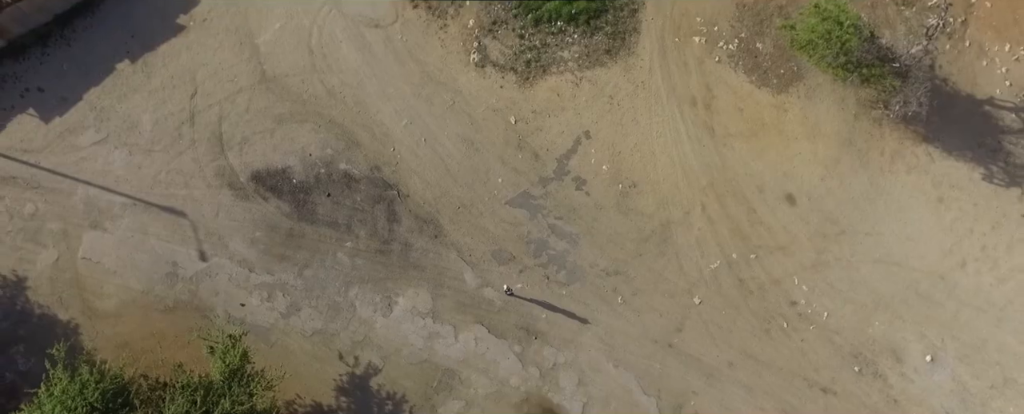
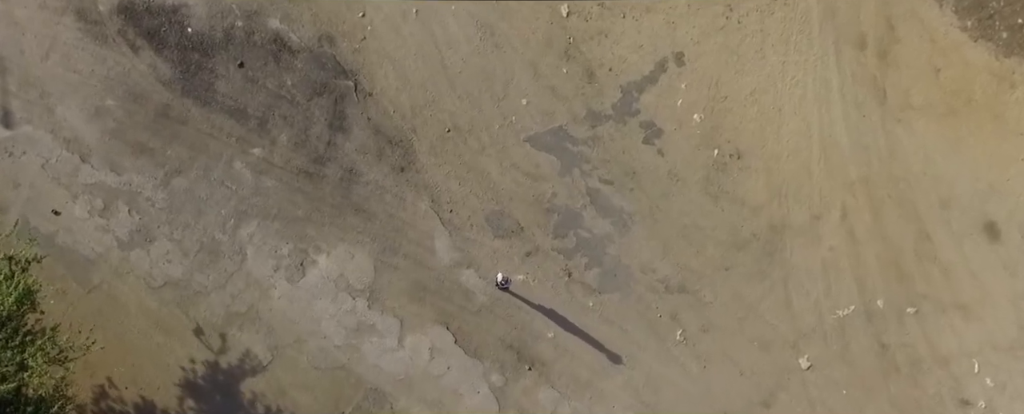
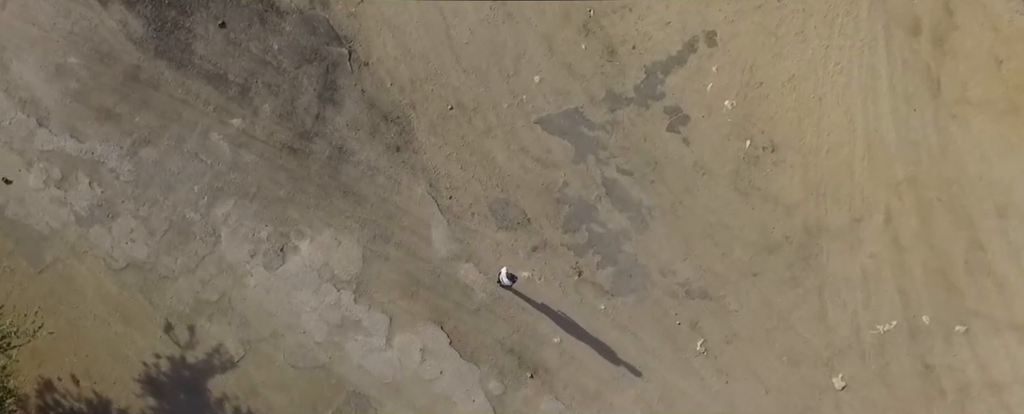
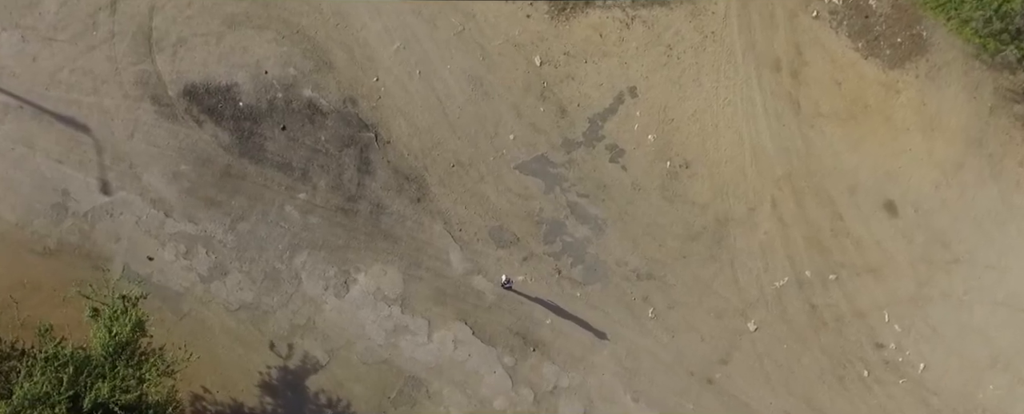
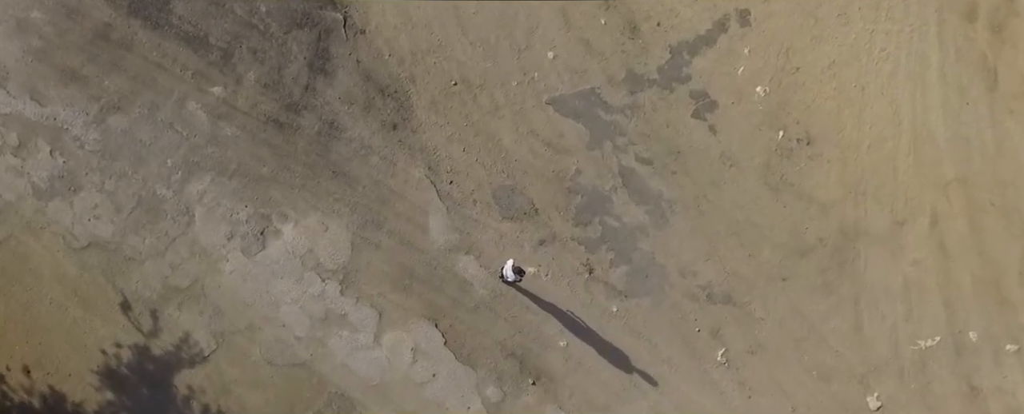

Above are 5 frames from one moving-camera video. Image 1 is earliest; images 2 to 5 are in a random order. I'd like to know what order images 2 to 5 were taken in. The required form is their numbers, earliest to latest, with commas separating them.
4, 2, 3, 5
